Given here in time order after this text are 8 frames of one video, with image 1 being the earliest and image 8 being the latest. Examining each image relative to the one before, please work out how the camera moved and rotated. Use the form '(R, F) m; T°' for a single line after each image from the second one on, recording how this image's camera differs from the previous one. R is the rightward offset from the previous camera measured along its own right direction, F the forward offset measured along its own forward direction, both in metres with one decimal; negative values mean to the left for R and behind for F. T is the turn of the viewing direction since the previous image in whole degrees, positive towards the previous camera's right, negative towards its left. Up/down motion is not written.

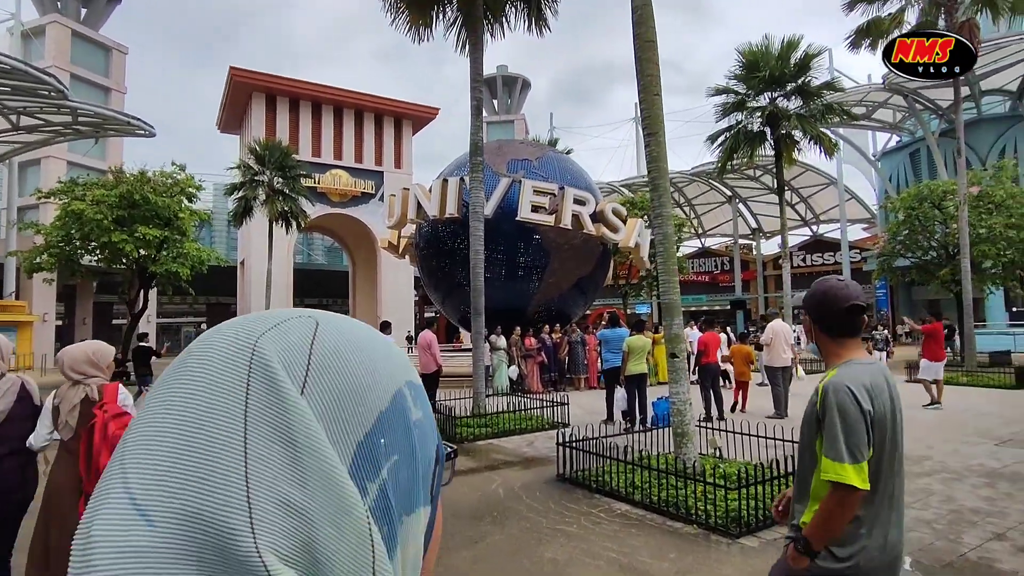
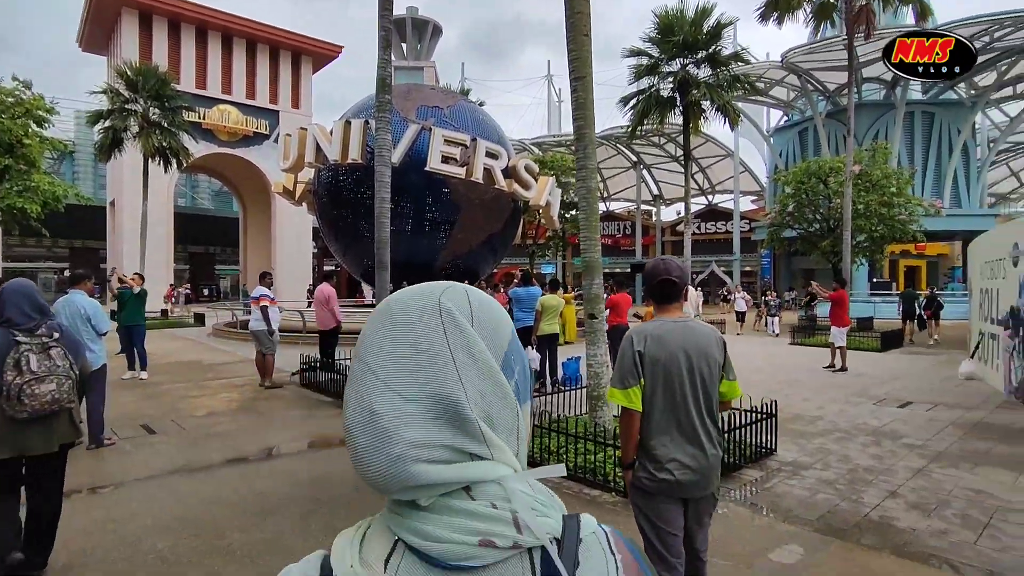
(-0.1, +0.4) m; +10°
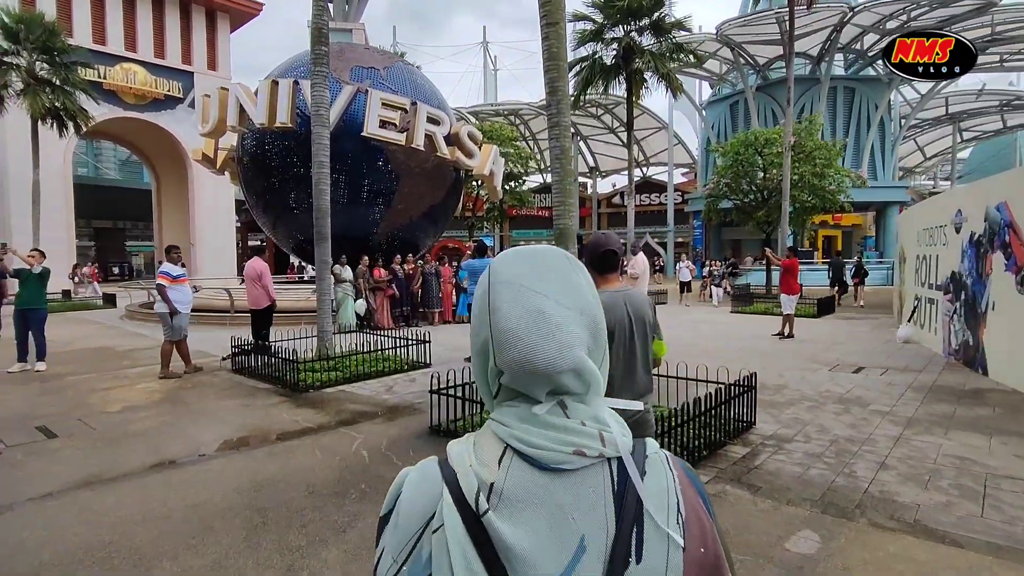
(-0.2, +0.5) m; +6°
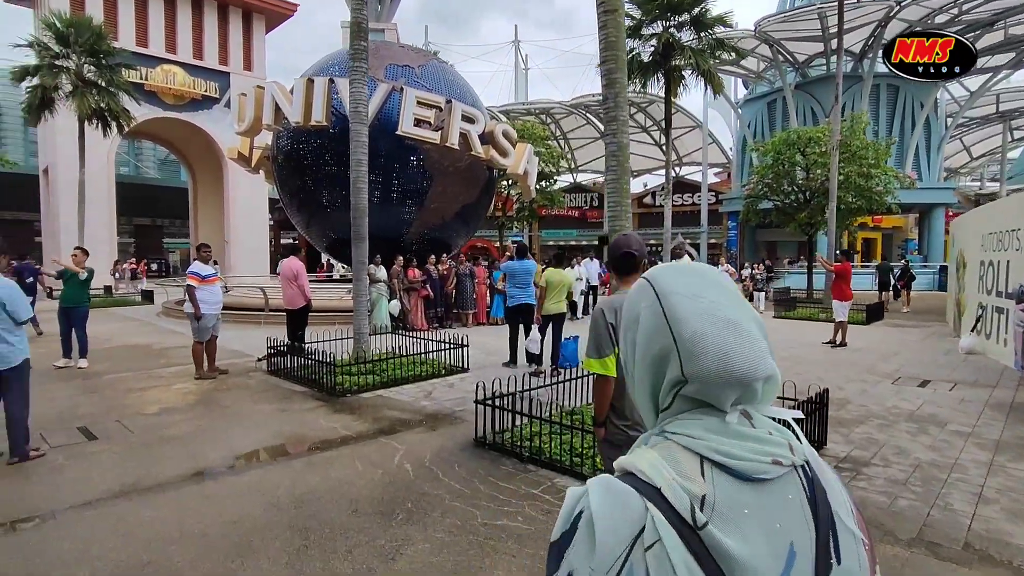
(-0.2, +0.3) m; -3°
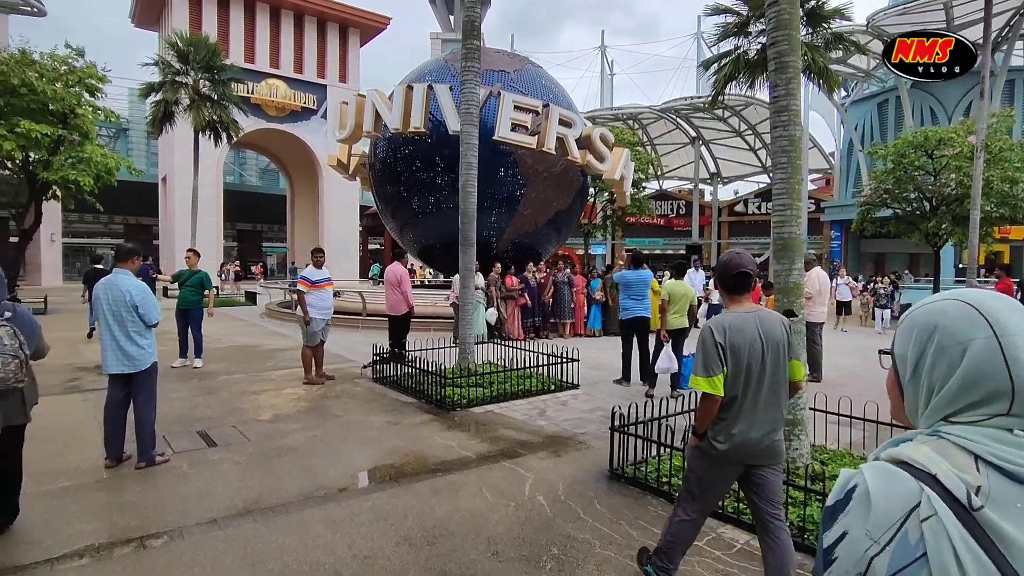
(-0.4, +0.4) m; -7°
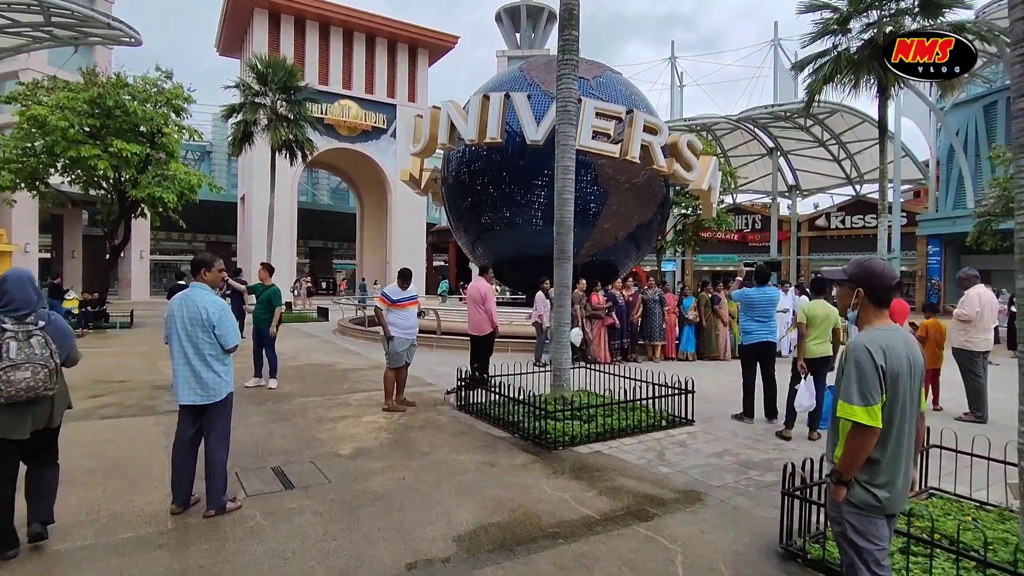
(-0.4, +0.7) m; -6°
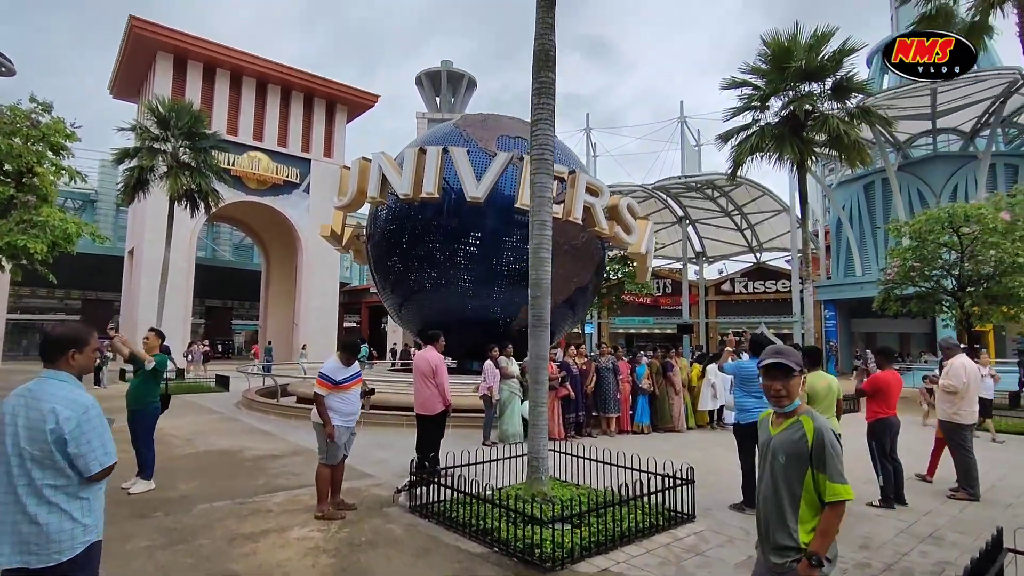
(-0.5, +0.9) m; +9°
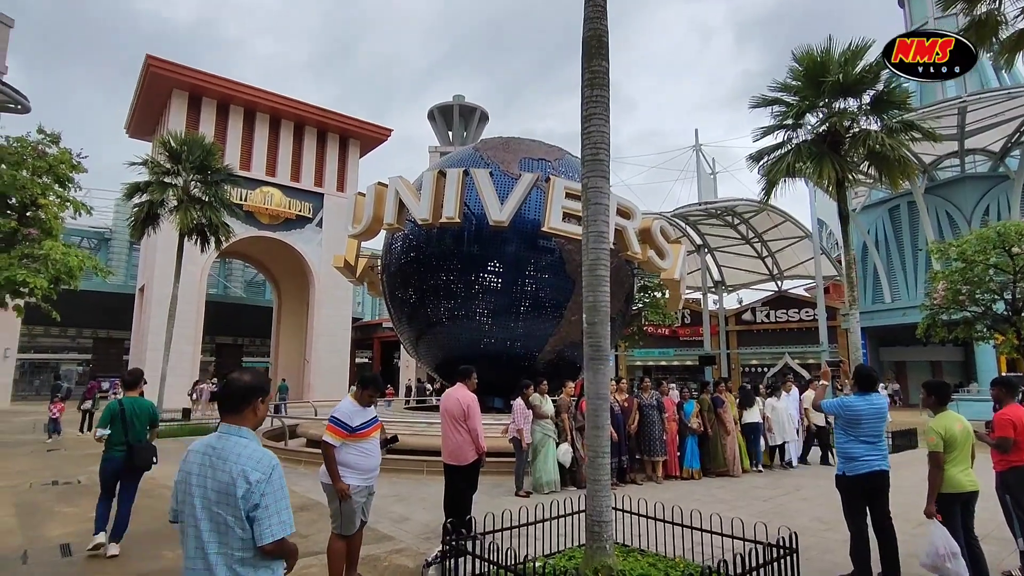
(-0.3, +0.8) m; -1°
